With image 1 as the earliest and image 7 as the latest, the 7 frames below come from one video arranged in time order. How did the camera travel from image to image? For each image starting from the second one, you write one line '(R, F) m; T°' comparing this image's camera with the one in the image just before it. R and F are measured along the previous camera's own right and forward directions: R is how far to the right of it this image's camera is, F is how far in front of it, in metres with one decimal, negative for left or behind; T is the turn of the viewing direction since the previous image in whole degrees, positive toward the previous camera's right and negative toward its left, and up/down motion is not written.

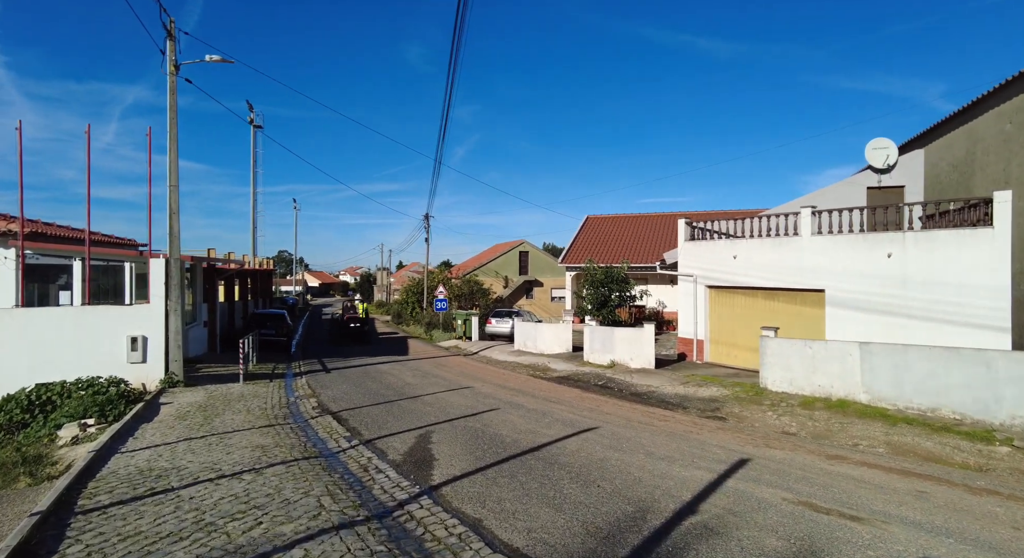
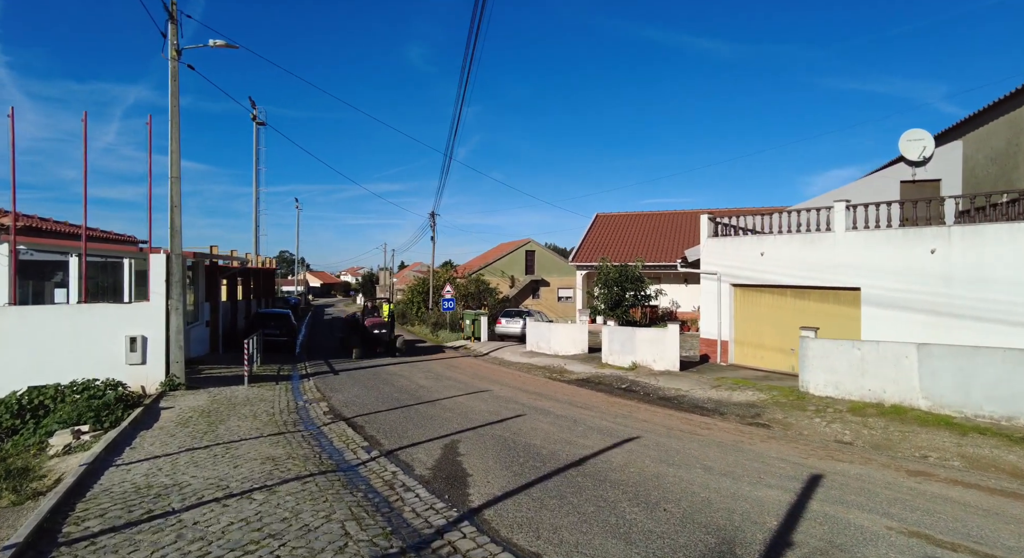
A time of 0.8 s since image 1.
(-0.4, +0.7) m; 0°
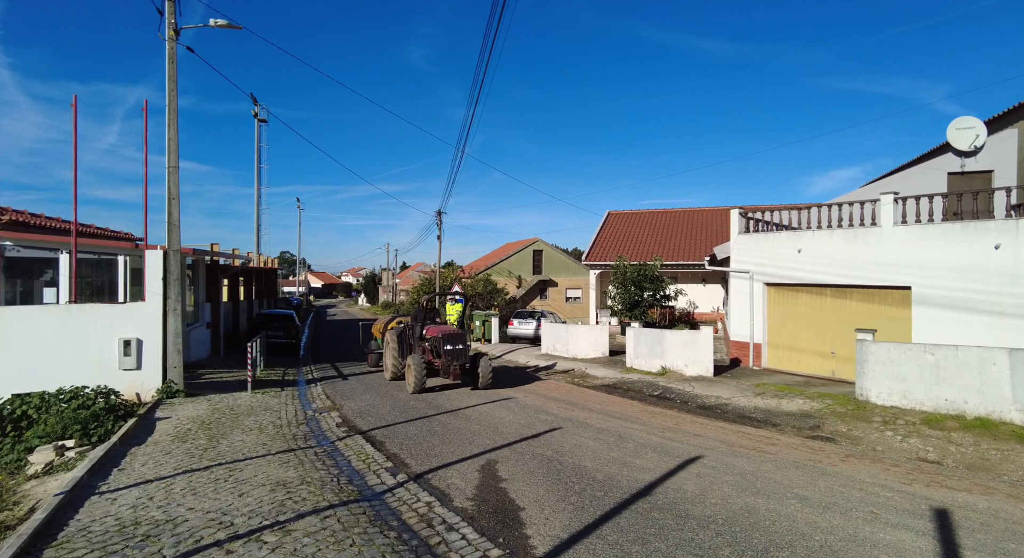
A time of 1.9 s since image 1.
(-0.5, +0.9) m; 0°
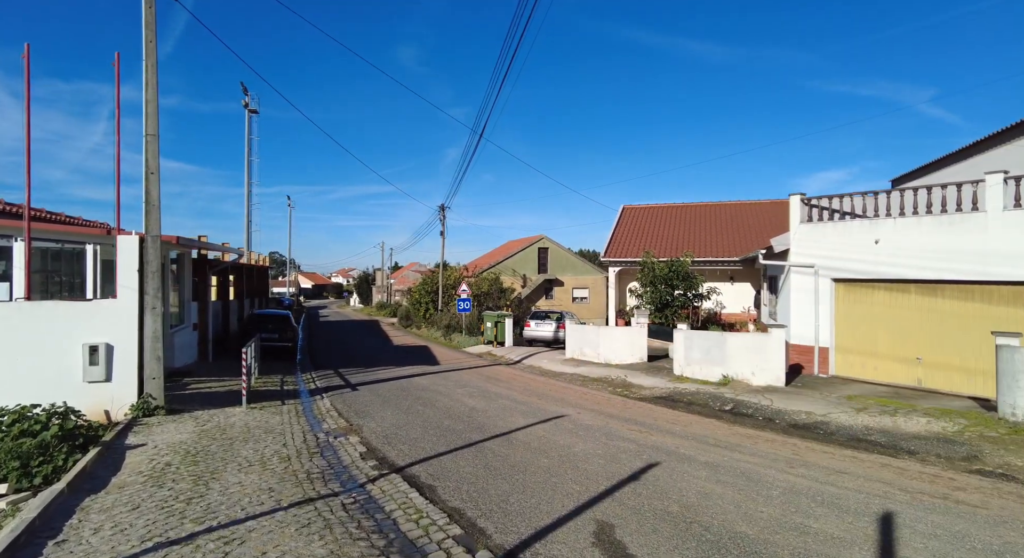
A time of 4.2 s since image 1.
(-1.1, +1.8) m; +1°
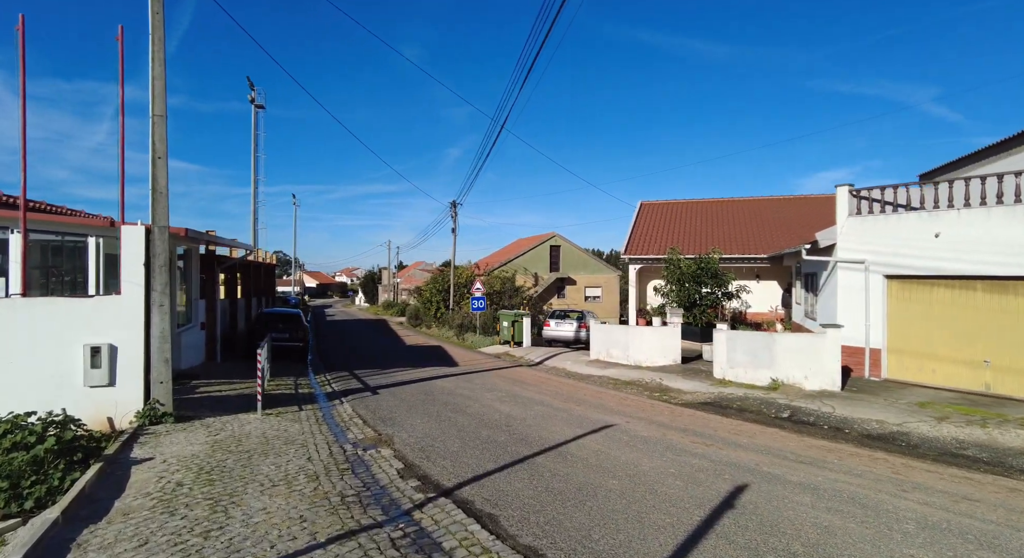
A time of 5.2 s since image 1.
(-0.6, +0.8) m; 0°
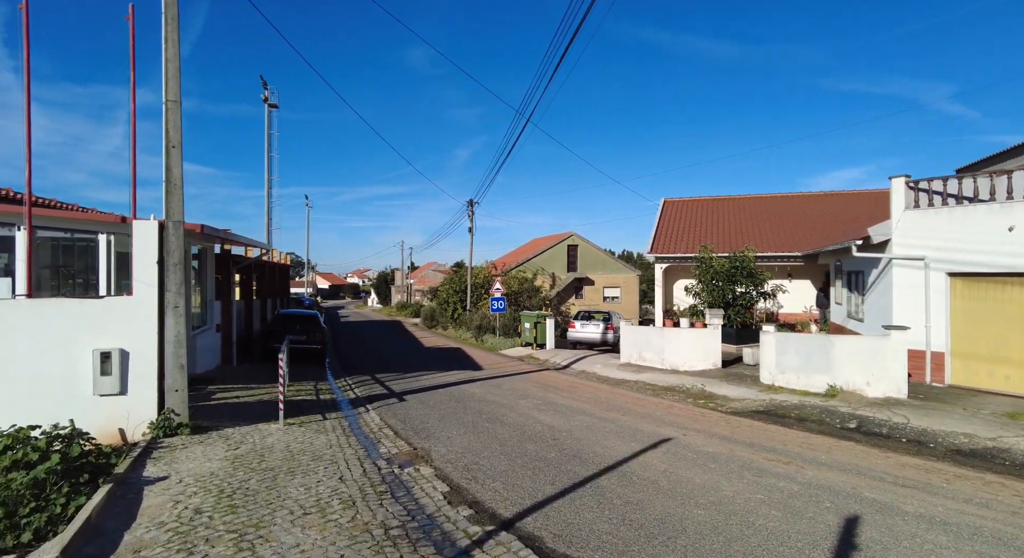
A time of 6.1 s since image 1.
(-0.5, +0.7) m; -1°
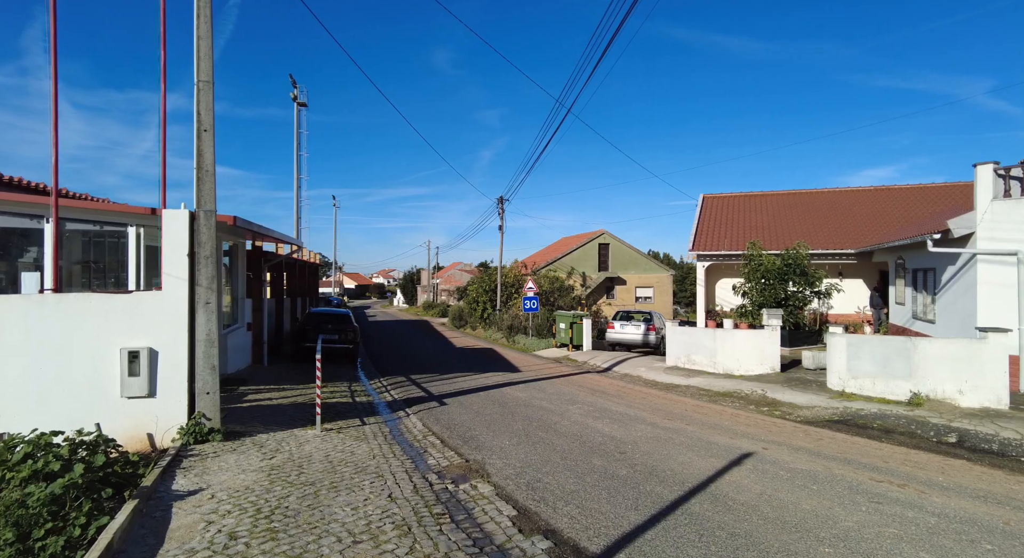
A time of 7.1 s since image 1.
(-0.5, +0.7) m; -3°
